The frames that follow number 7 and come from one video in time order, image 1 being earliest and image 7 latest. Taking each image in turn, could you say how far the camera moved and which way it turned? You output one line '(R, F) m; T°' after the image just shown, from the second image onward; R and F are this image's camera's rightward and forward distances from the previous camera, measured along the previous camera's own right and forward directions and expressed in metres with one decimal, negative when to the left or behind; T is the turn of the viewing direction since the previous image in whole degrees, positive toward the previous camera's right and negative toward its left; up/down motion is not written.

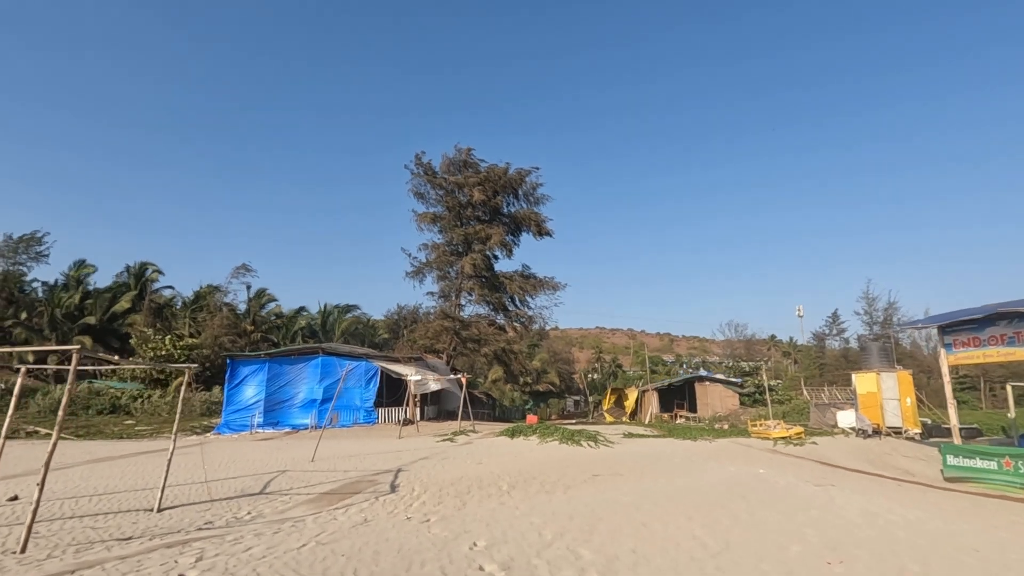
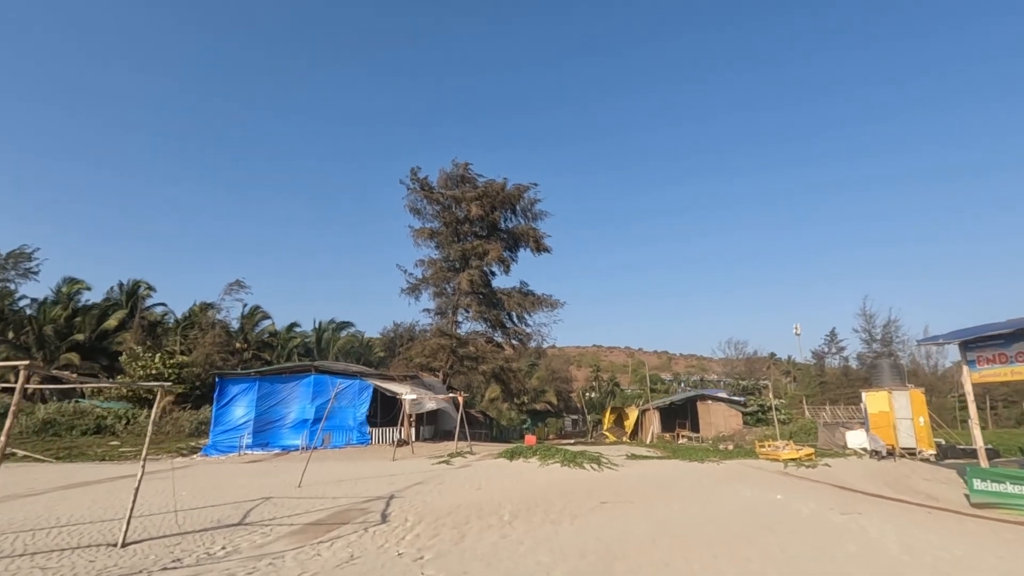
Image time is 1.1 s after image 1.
(-0.1, +0.7) m; 0°
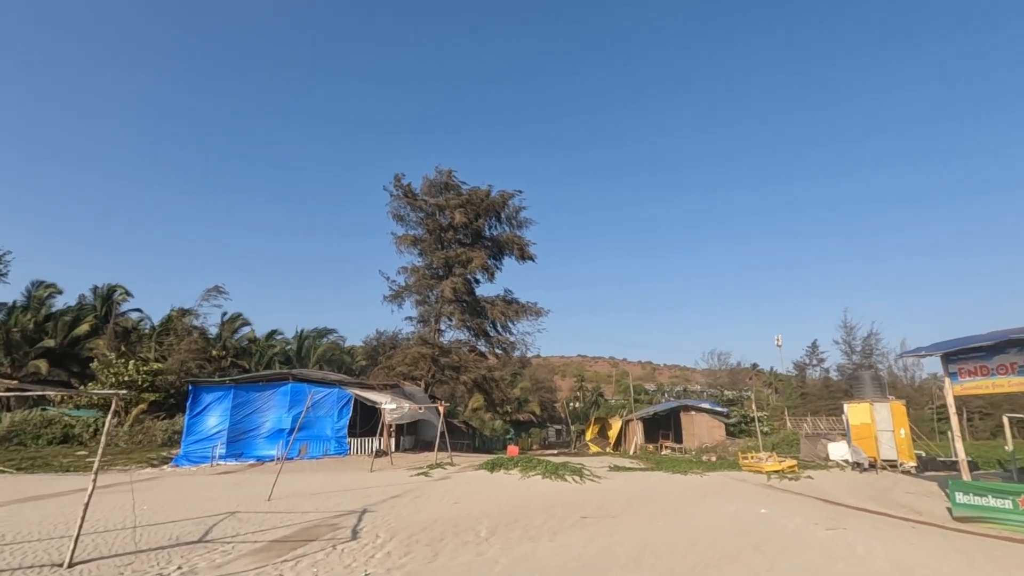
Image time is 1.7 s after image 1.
(+0.1, +0.3) m; +2°
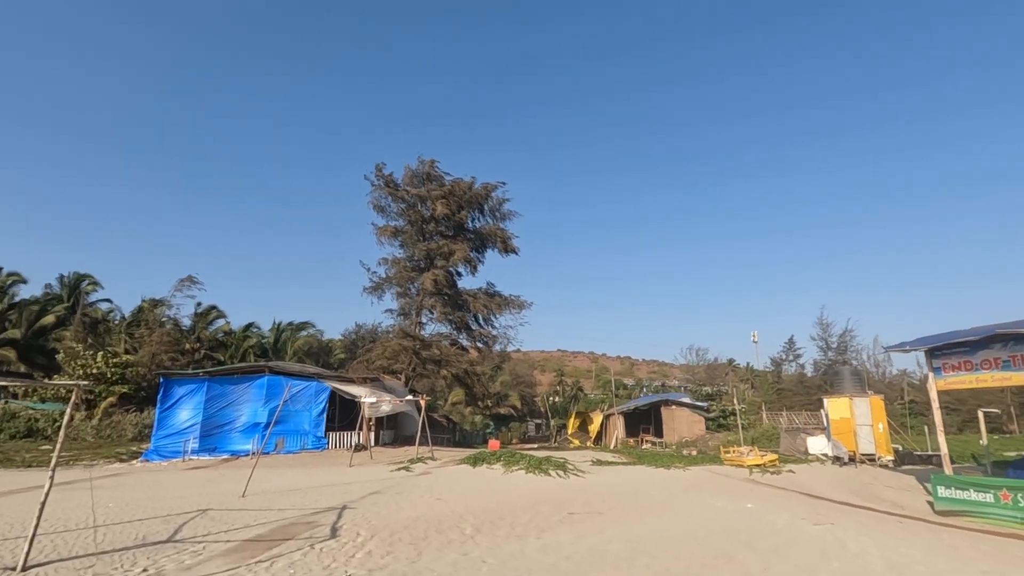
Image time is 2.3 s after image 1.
(-0.1, +0.3) m; +2°
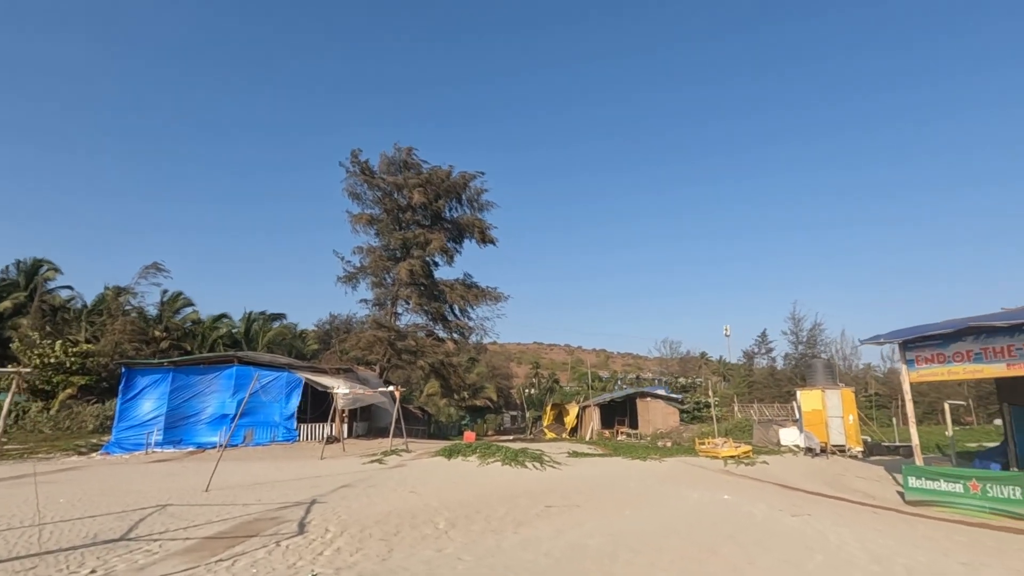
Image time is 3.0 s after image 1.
(0.0, +0.3) m; +2°
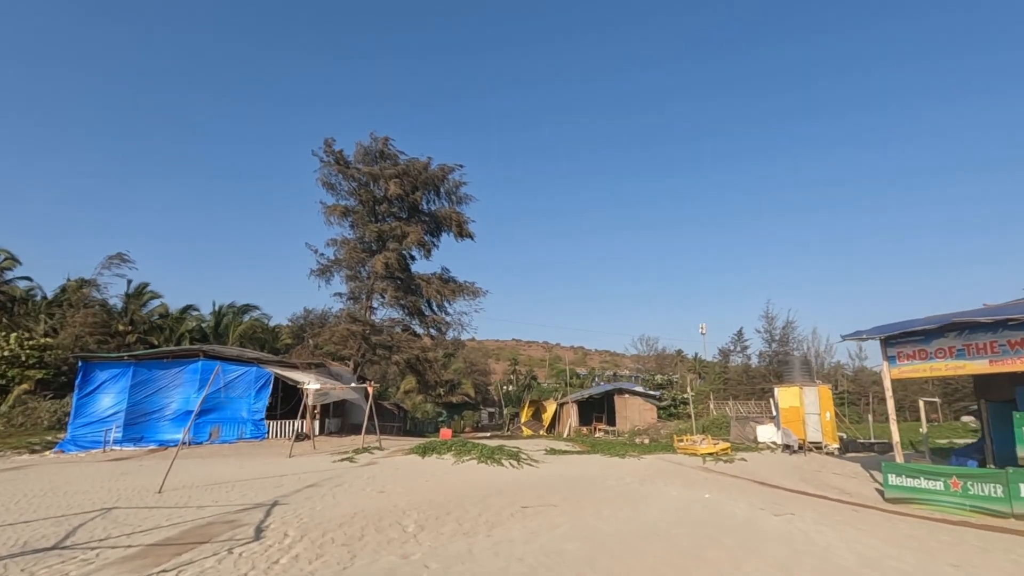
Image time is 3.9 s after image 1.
(0.0, +0.5) m; +2°
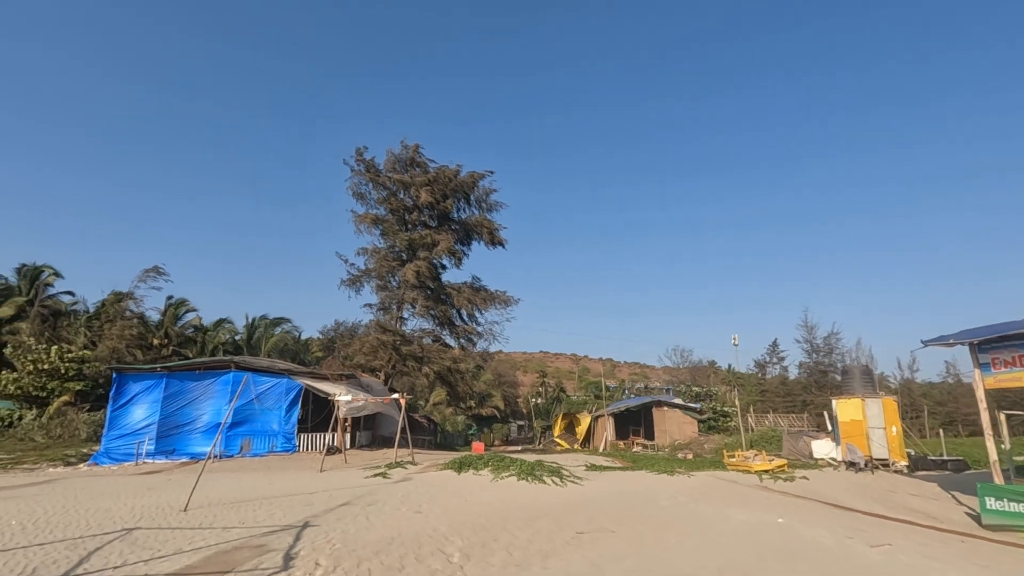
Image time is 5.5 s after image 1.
(-0.4, +0.9) m; -3°
